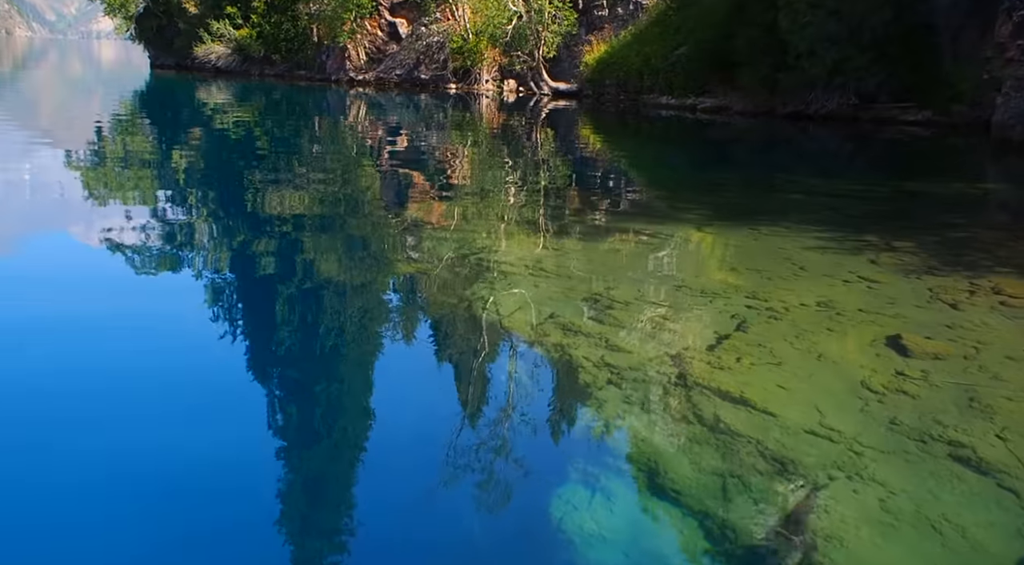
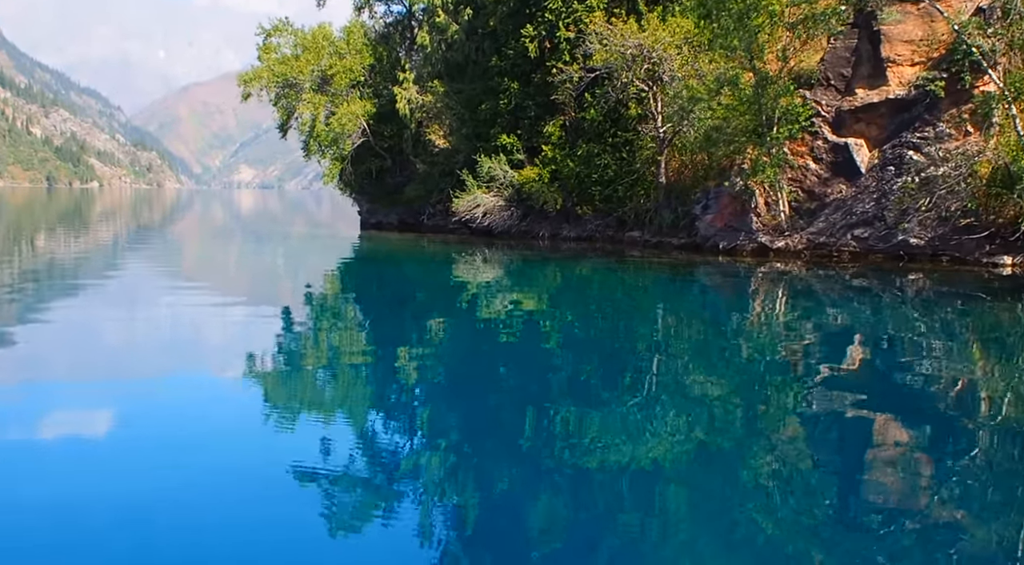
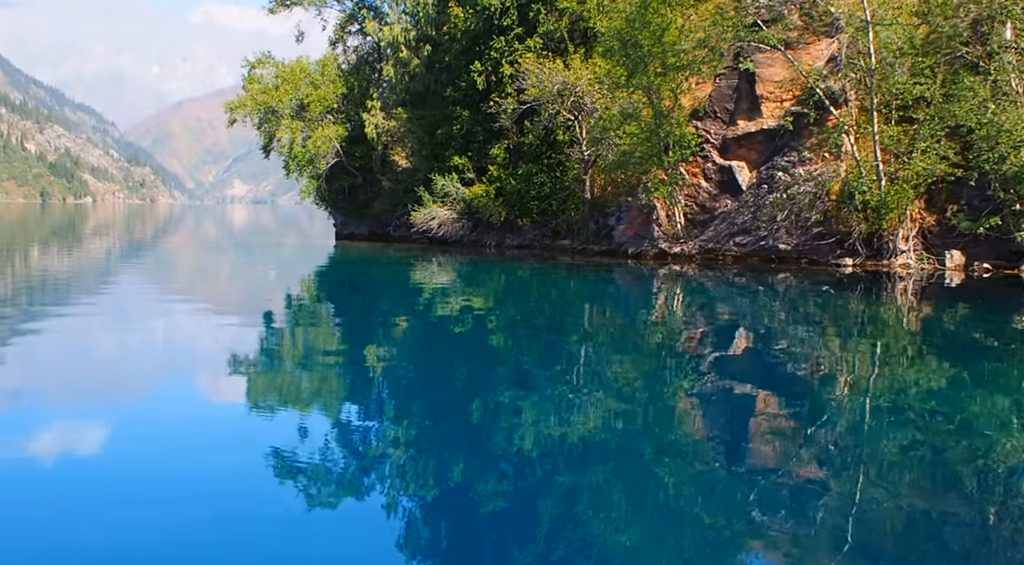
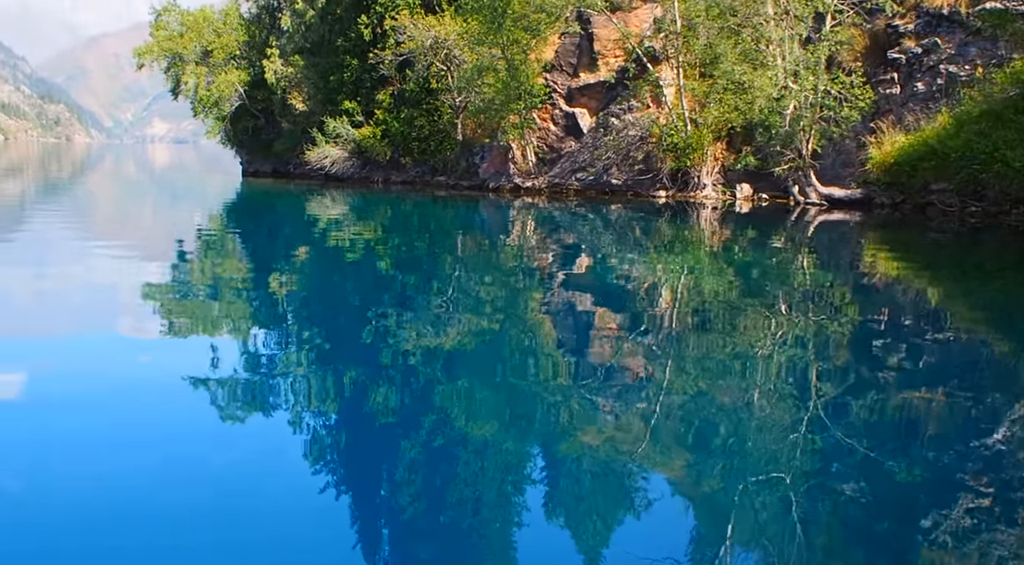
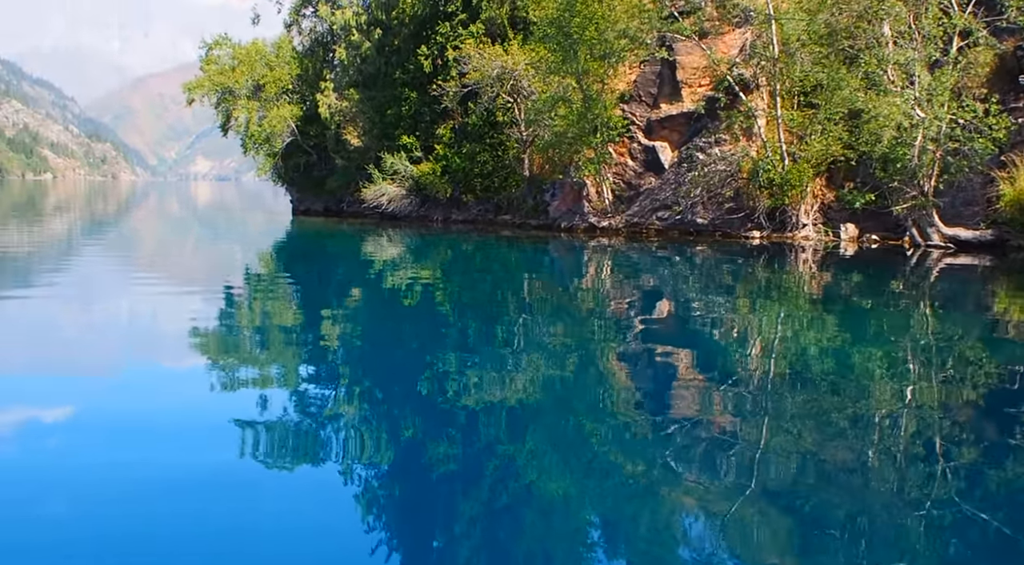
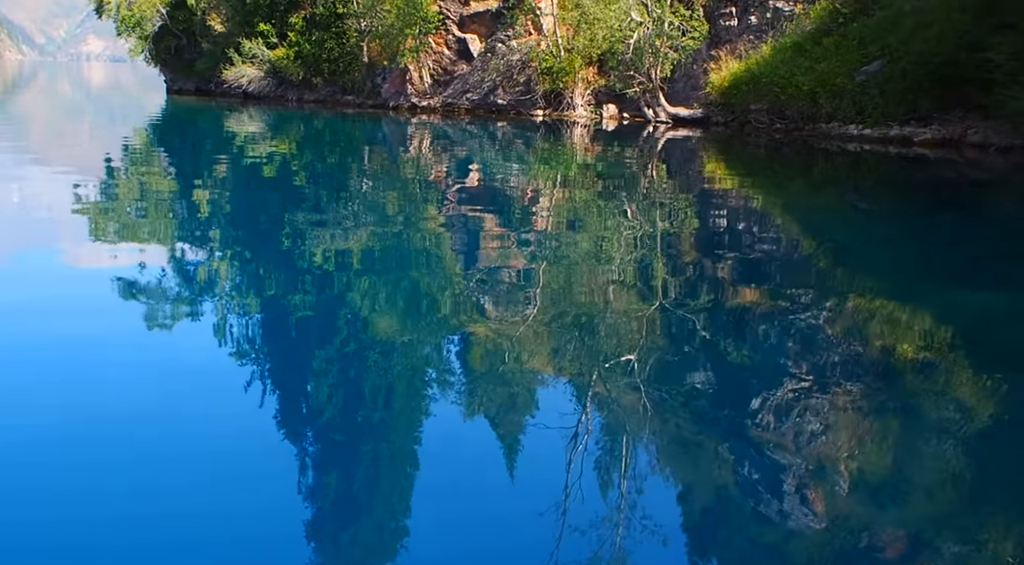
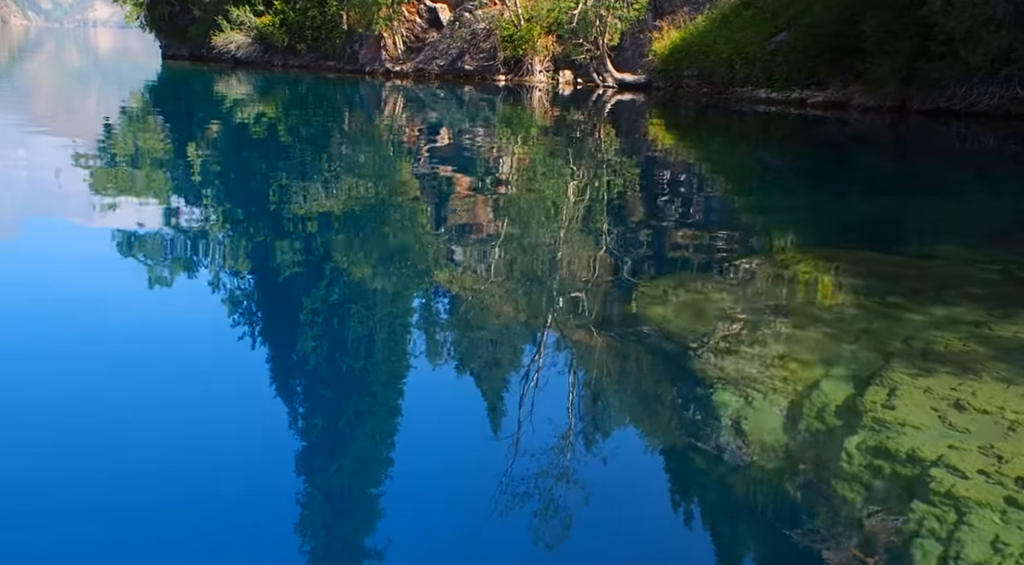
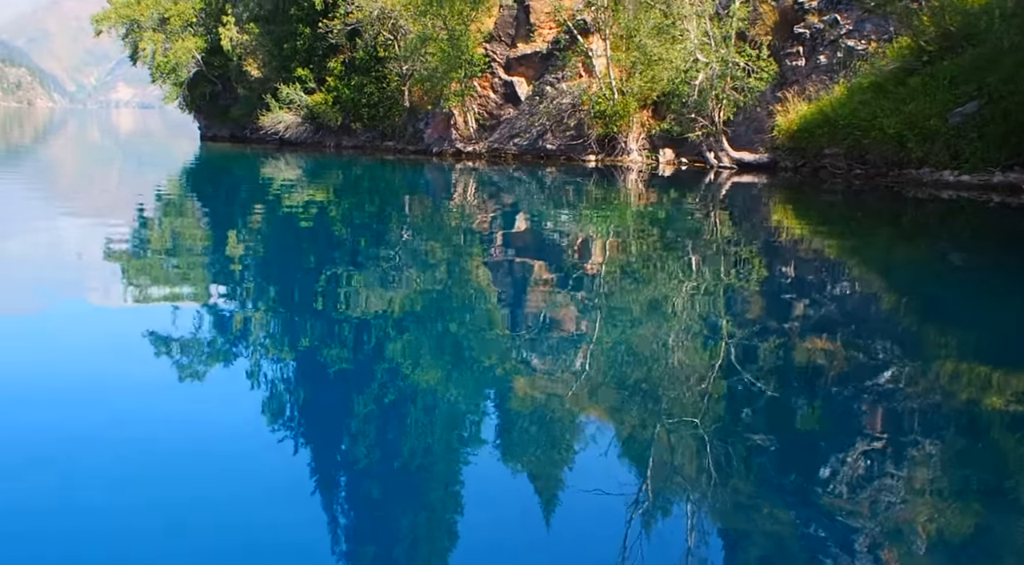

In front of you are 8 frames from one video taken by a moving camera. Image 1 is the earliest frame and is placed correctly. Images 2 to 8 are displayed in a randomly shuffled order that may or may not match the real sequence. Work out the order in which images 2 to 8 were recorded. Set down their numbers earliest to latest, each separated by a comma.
7, 6, 8, 4, 5, 3, 2
